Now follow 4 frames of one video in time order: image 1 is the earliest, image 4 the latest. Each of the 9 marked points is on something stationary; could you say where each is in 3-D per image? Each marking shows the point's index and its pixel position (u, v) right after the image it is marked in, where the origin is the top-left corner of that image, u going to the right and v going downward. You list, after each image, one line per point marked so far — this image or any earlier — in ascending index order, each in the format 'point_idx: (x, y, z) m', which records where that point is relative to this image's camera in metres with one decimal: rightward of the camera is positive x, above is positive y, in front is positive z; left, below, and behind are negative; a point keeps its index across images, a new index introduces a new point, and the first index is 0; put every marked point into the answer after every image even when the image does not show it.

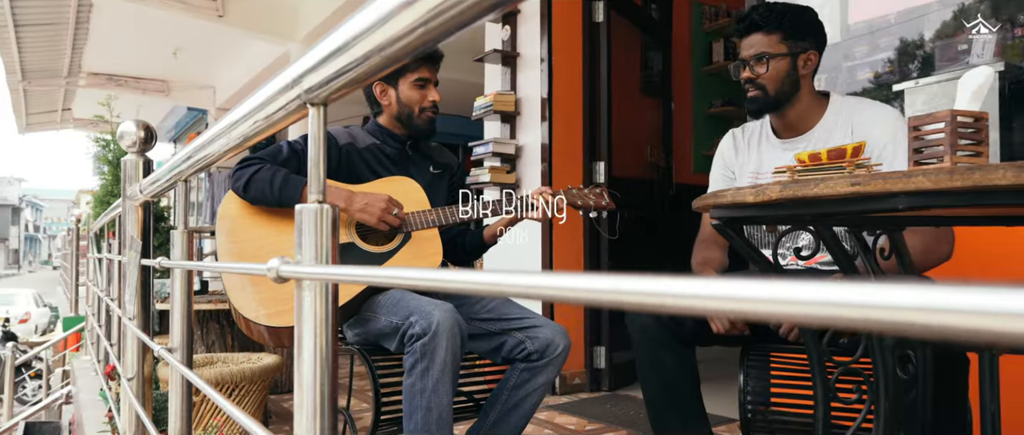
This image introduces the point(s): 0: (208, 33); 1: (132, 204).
0: (-3.9, +2.3, +9.1) m
1: (-1.3, 0.0, +2.4) m
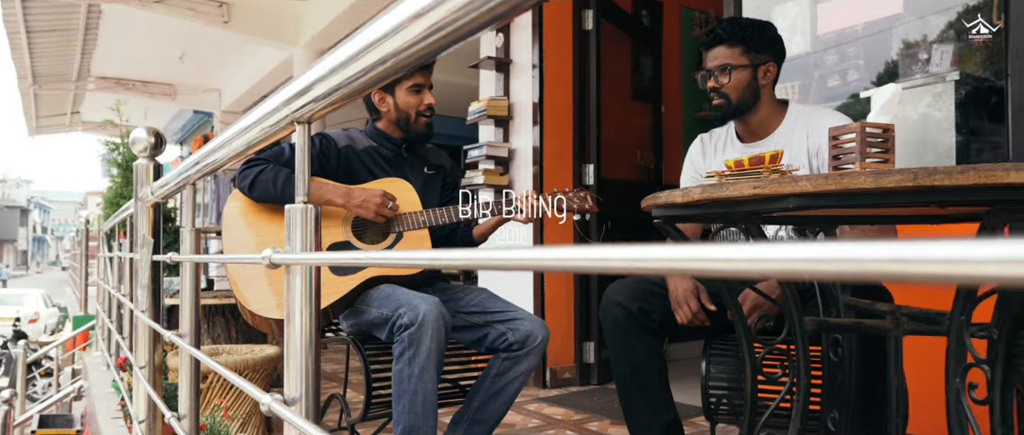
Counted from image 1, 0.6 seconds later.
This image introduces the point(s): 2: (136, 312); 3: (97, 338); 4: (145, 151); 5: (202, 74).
0: (-3.9, +2.3, +9.3) m
1: (-1.3, 0.0, +2.5) m
2: (-1.3, -0.3, +2.5) m
3: (-3.0, -0.9, +5.2) m
4: (-1.4, +0.2, +2.6) m
5: (-4.8, +2.2, +11.1) m
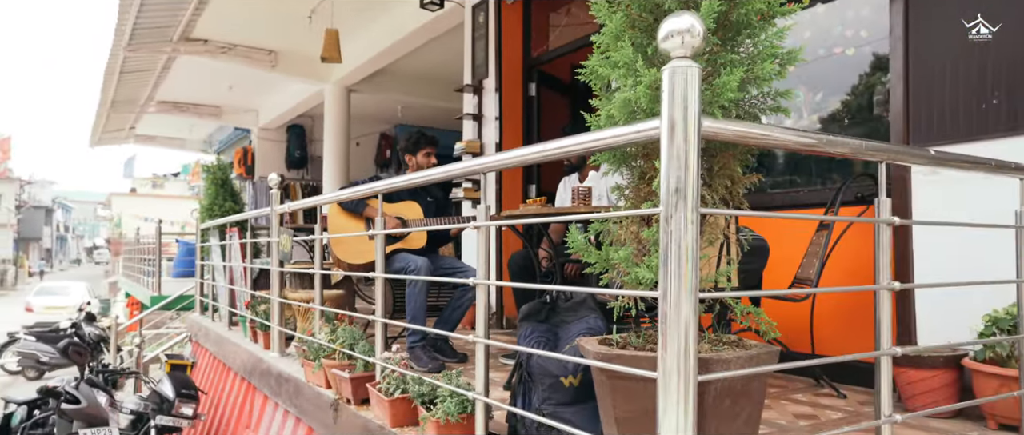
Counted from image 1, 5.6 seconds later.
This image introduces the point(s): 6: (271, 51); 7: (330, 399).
0: (-4.1, +2.3, +11.6) m
1: (-1.6, 0.0, +4.8) m
2: (-1.6, -0.3, +4.8) m
3: (-3.3, -0.9, +7.5) m
4: (-1.6, +0.2, +4.9) m
5: (-5.0, +2.2, +13.4) m
6: (-3.4, +2.4, +10.1) m
7: (-0.9, -0.9, +3.4) m
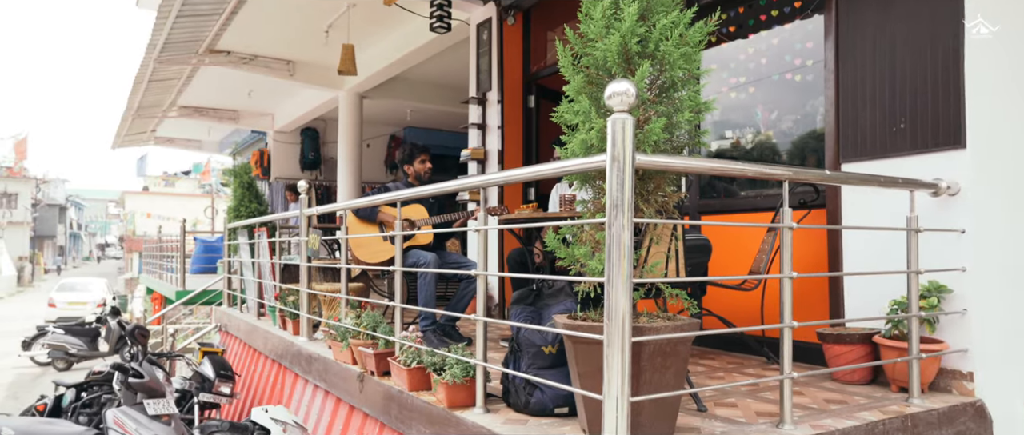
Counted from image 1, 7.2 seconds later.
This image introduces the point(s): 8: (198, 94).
0: (-4.0, +2.3, +12.3) m
1: (-1.6, 0.0, +5.5) m
2: (-1.6, -0.3, +5.5) m
3: (-3.3, -0.9, +8.2) m
4: (-1.7, +0.2, +5.6) m
5: (-4.9, +2.3, +14.1) m
6: (-3.4, +2.4, +10.8) m
7: (-0.9, -0.9, +4.1) m
8: (-5.9, +2.3, +13.4) m
